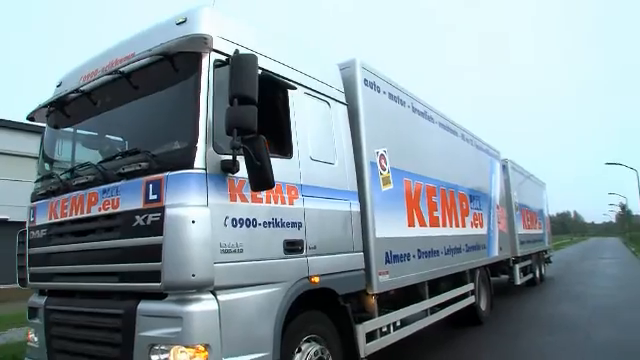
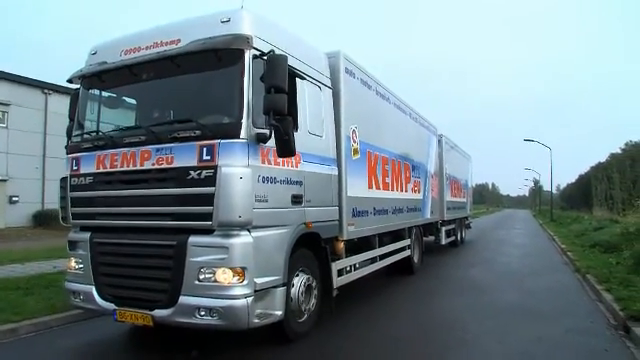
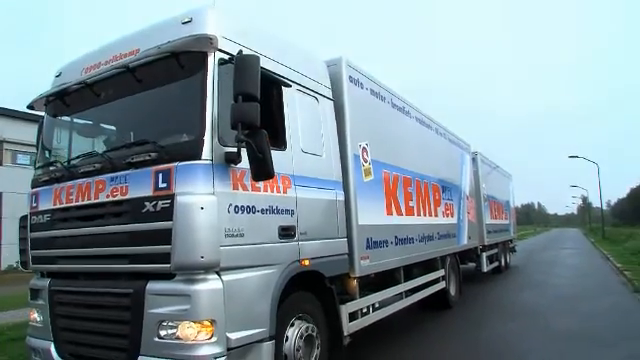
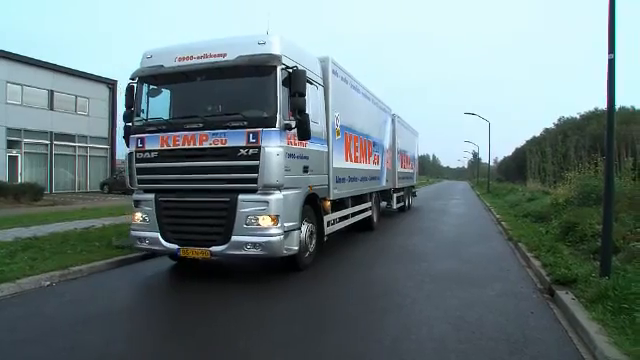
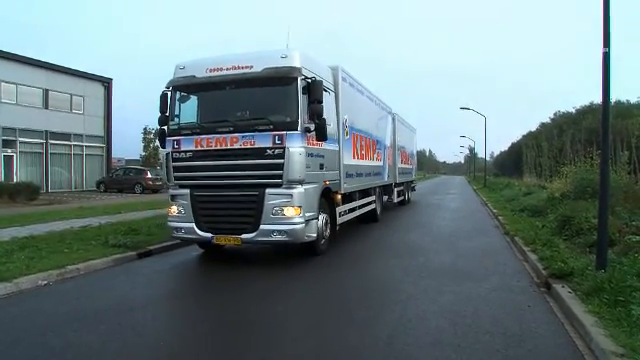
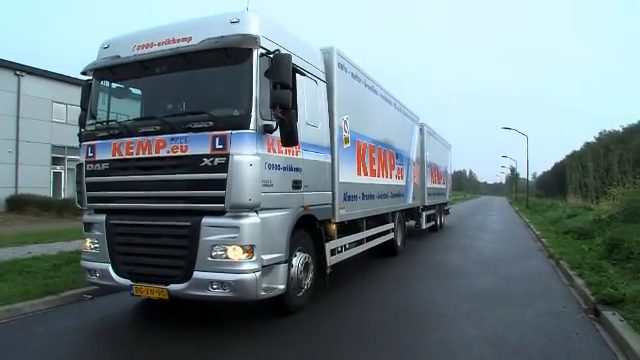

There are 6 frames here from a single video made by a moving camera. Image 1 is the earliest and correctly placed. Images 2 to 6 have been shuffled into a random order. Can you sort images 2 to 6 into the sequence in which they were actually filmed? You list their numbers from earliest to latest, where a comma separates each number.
3, 2, 6, 4, 5
